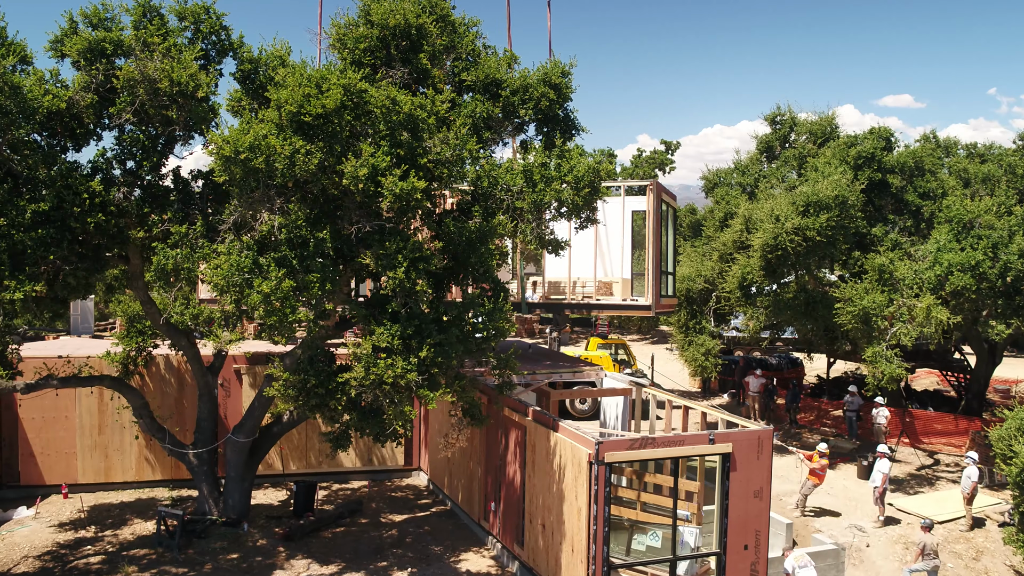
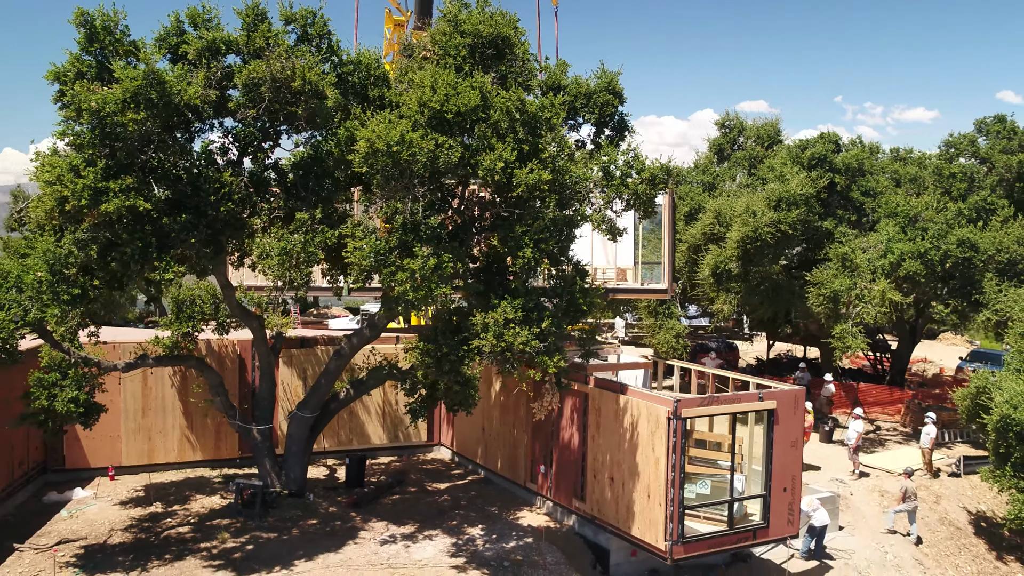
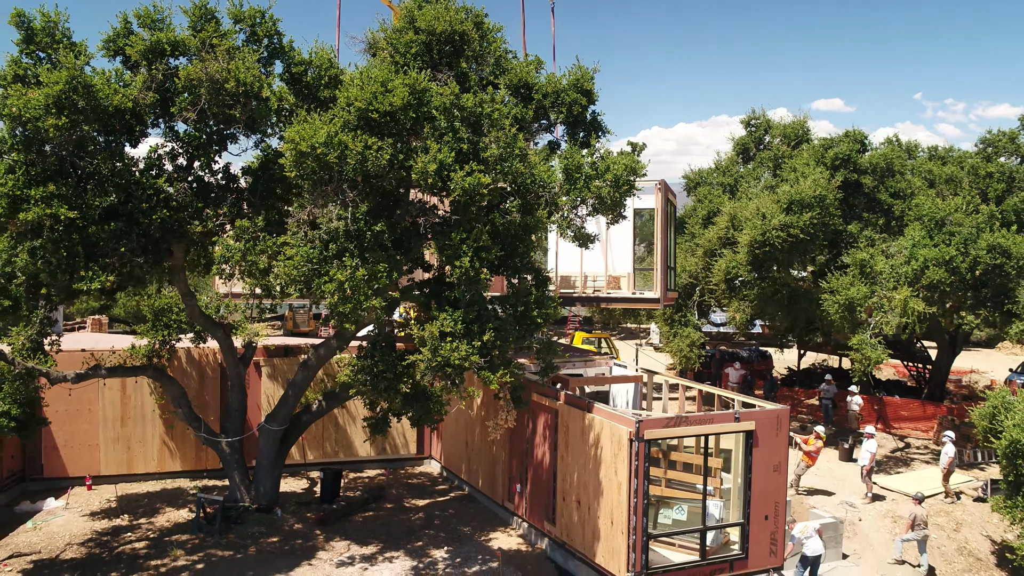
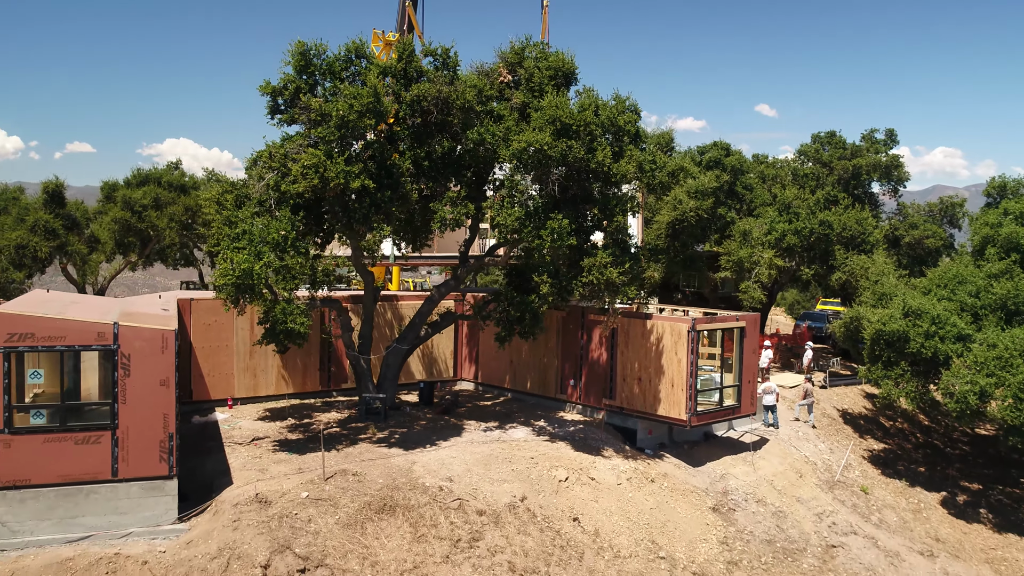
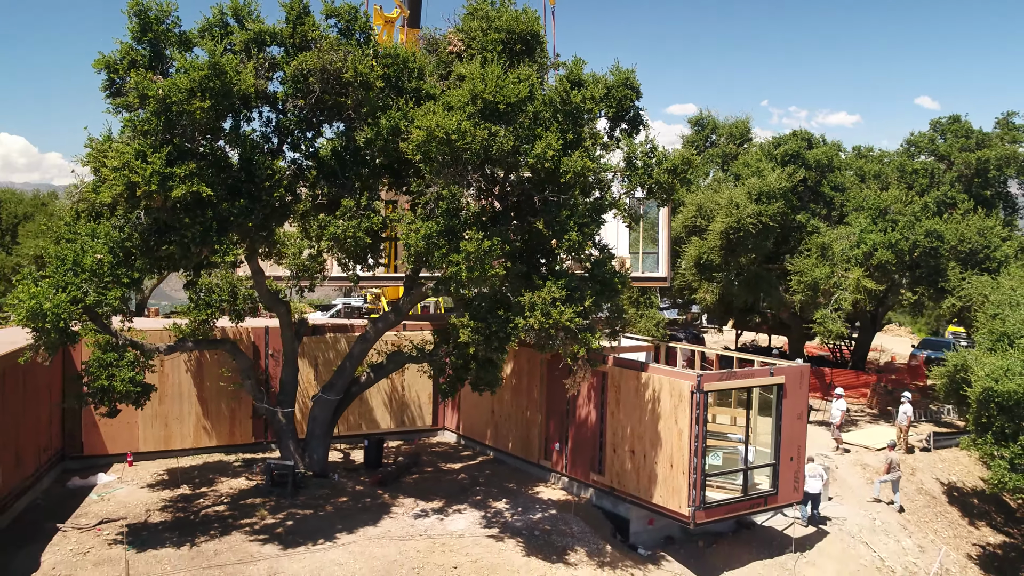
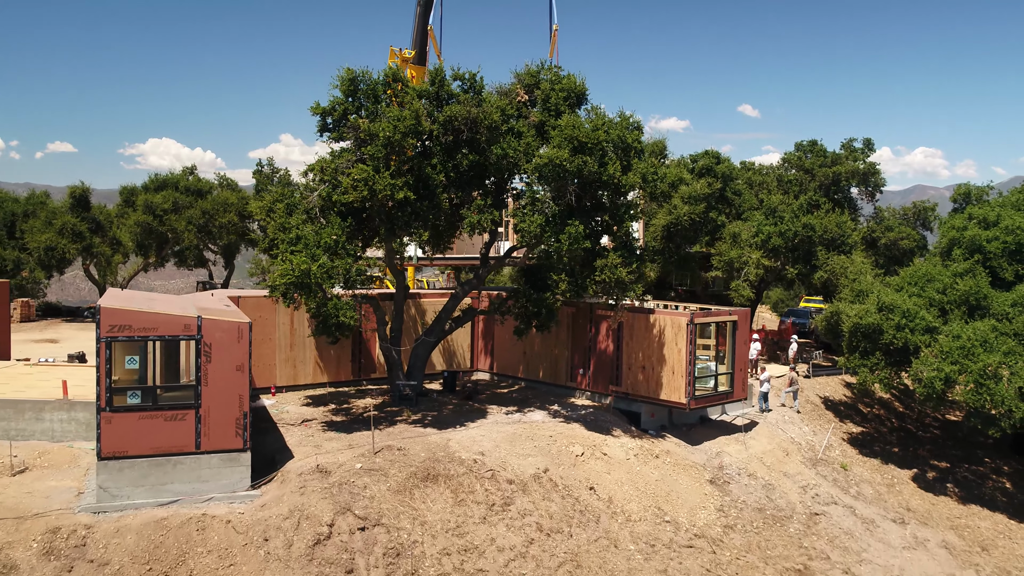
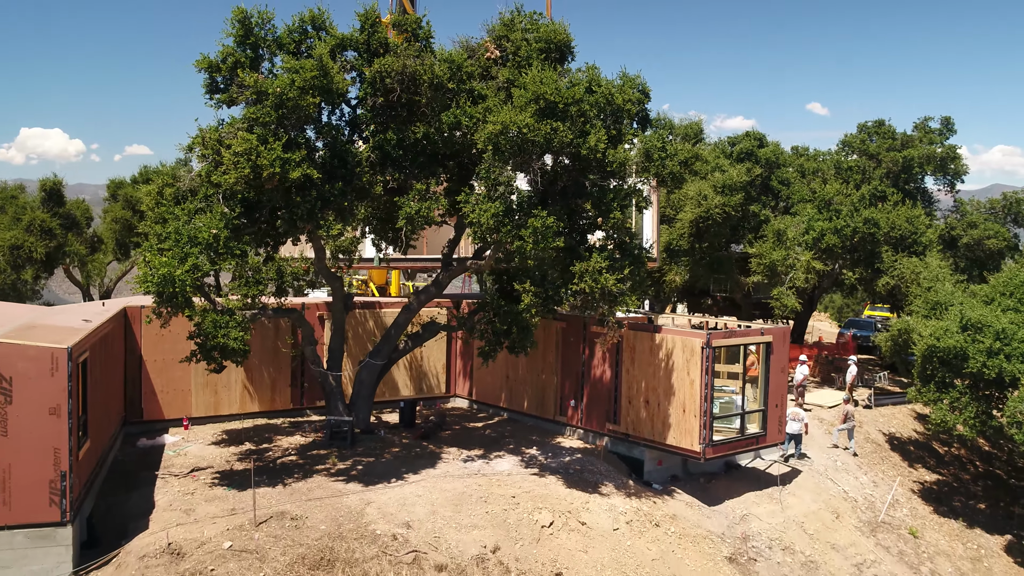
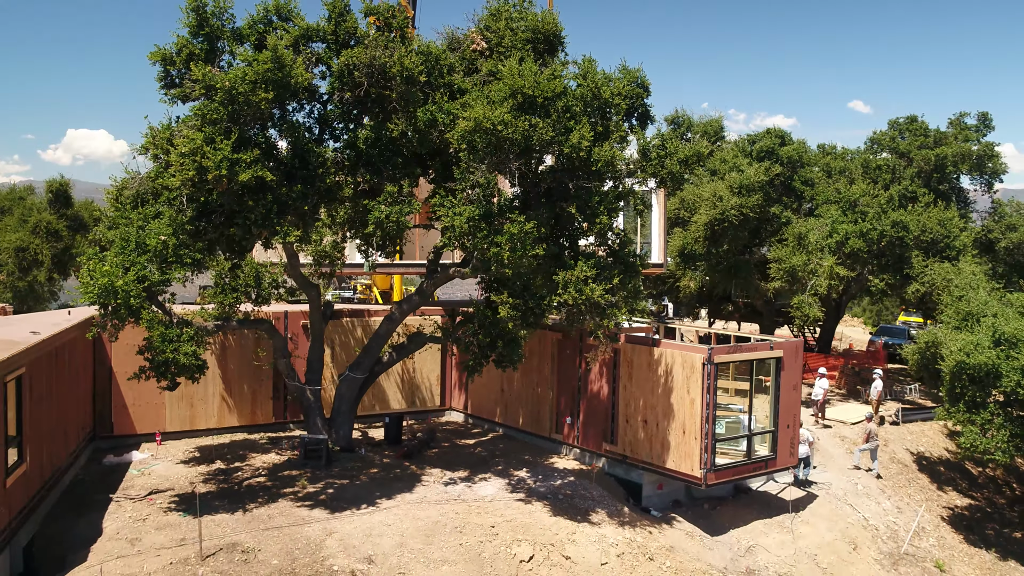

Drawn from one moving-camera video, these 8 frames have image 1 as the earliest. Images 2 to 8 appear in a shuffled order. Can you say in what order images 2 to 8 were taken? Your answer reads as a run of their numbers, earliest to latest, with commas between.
3, 2, 5, 8, 7, 4, 6
